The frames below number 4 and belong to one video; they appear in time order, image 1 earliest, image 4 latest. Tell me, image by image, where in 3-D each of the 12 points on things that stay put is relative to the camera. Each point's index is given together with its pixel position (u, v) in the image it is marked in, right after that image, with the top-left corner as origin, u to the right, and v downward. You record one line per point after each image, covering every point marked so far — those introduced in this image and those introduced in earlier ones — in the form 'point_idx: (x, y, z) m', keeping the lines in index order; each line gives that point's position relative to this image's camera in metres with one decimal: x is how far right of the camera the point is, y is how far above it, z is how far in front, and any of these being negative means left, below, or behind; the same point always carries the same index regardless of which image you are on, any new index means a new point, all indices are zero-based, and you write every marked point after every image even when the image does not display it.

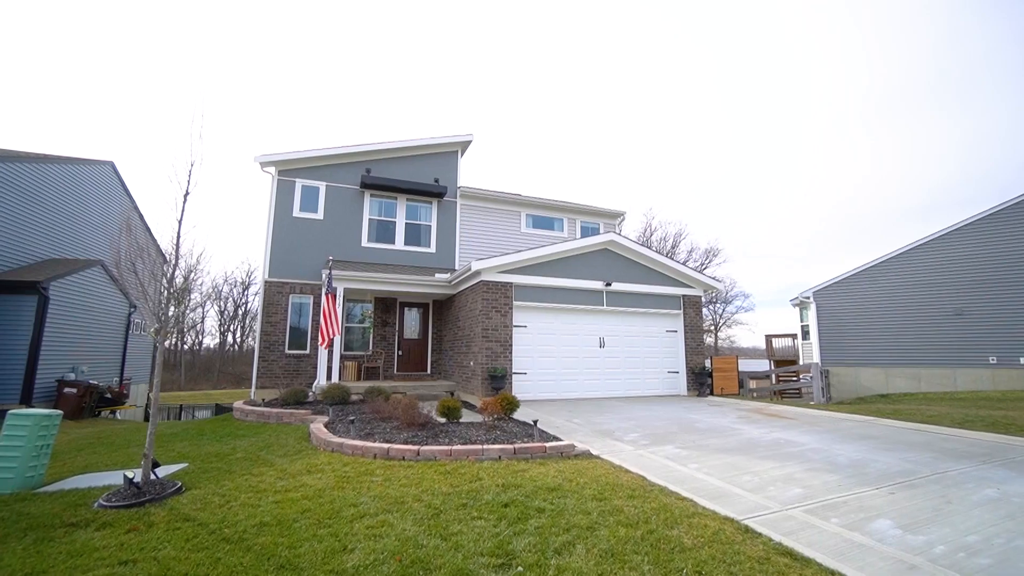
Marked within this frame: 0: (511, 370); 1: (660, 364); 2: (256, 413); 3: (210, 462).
0: (0.0, -1.8, +10.2) m
1: (+3.7, -1.9, +11.8) m
2: (-4.7, -2.3, +8.7) m
3: (-3.4, -2.0, +5.3) m
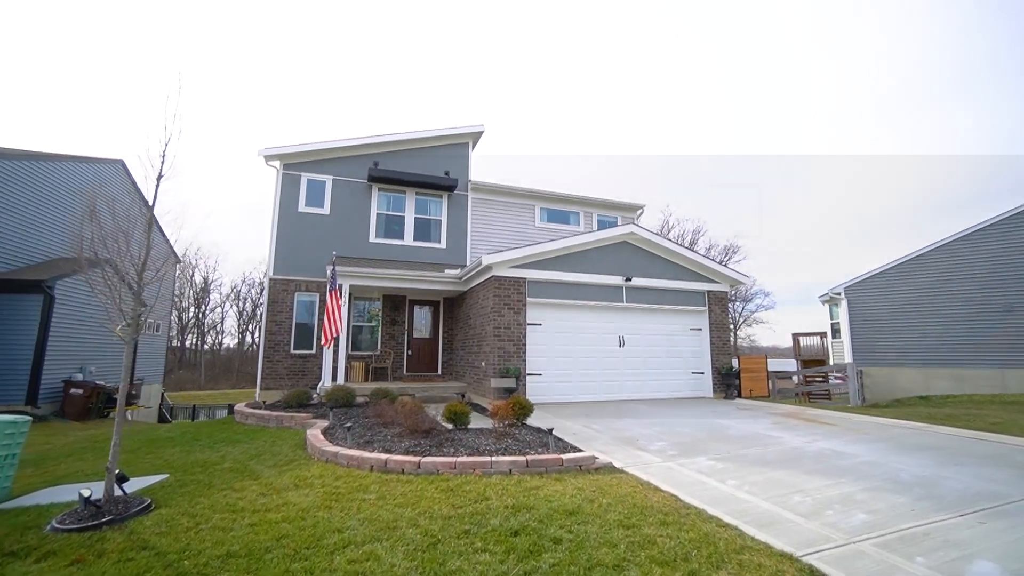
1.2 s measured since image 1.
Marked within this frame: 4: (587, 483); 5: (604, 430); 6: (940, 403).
0: (+0.2, -1.7, +9.6) m
1: (+4.1, -1.8, +11.1) m
2: (-4.5, -2.2, +8.2) m
3: (-3.3, -1.9, +4.9) m
4: (+0.7, -1.7, +4.2) m
5: (+1.3, -2.1, +6.8) m
6: (+11.8, -3.2, +13.0) m
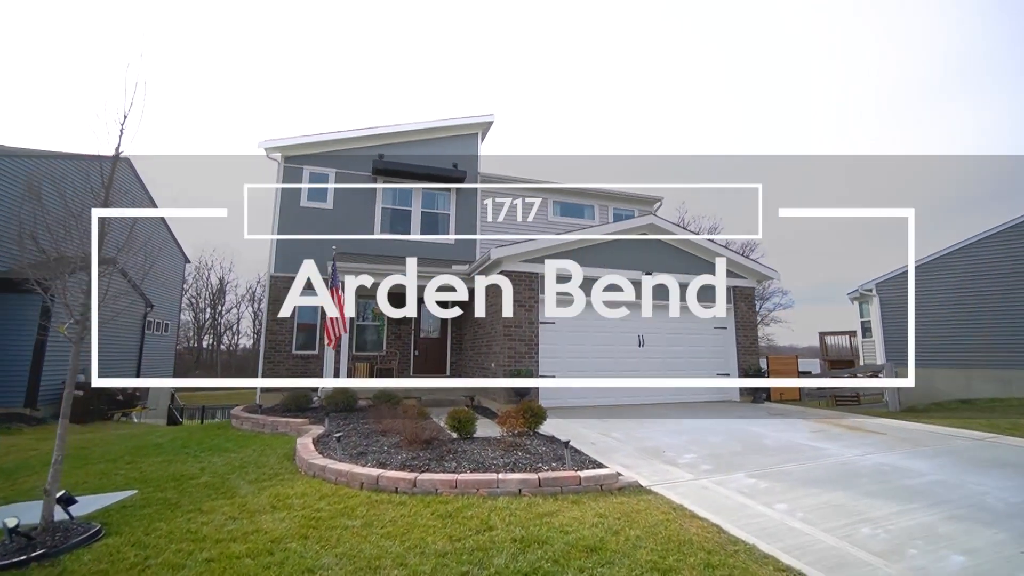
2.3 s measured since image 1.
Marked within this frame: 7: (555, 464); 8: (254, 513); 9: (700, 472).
0: (+0.5, -1.6, +9.0) m
1: (+4.3, -1.7, +10.4) m
2: (-4.3, -2.2, +7.7) m
3: (-3.2, -1.9, +4.3) m
4: (+0.7, -1.7, +3.6) m
5: (+1.5, -2.0, +6.2) m
6: (+12.1, -3.0, +12.0) m
7: (+0.4, -1.7, +4.5) m
8: (-2.0, -1.8, +3.7) m
9: (+1.9, -1.8, +4.7) m
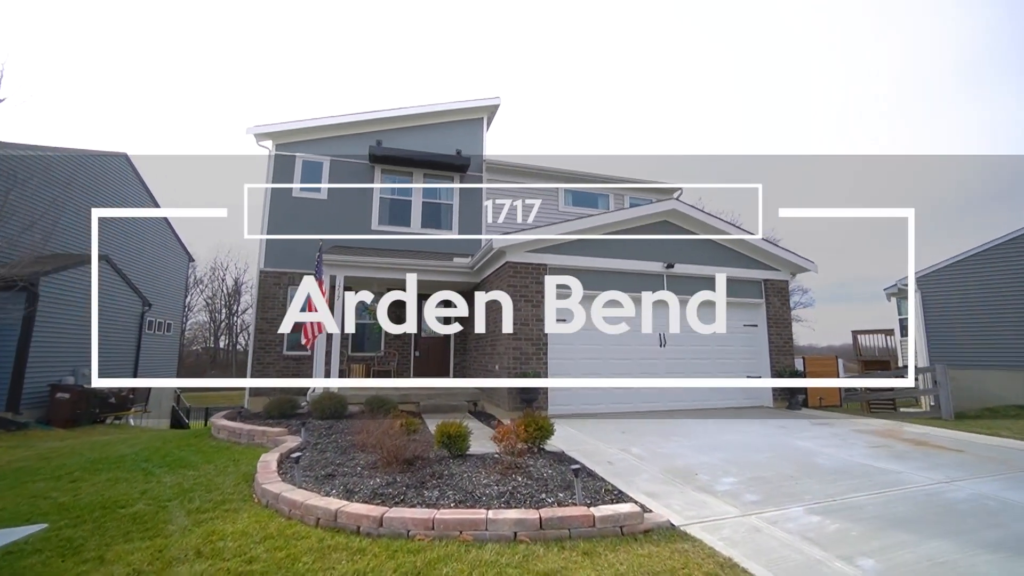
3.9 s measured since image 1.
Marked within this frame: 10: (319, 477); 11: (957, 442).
0: (+0.6, -1.5, +8.0) m
1: (+4.5, -1.6, +9.3) m
2: (-4.2, -2.1, +6.9) m
3: (-3.2, -1.8, +3.5) m
4: (+0.7, -1.6, +2.6) m
5: (+1.5, -1.9, +5.2) m
6: (+12.3, -2.9, +10.7) m
7: (+0.4, -1.6, +3.6) m
8: (-2.1, -1.7, +2.8) m
9: (+1.9, -1.7, +3.7) m
10: (-1.7, -1.7, +4.1) m
11: (+5.5, -1.9, +5.8) m
